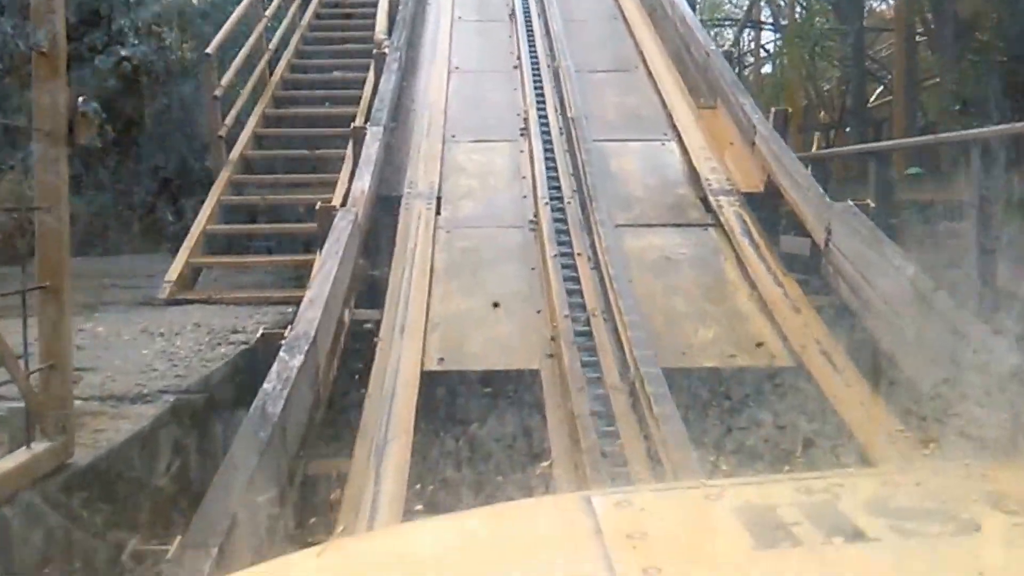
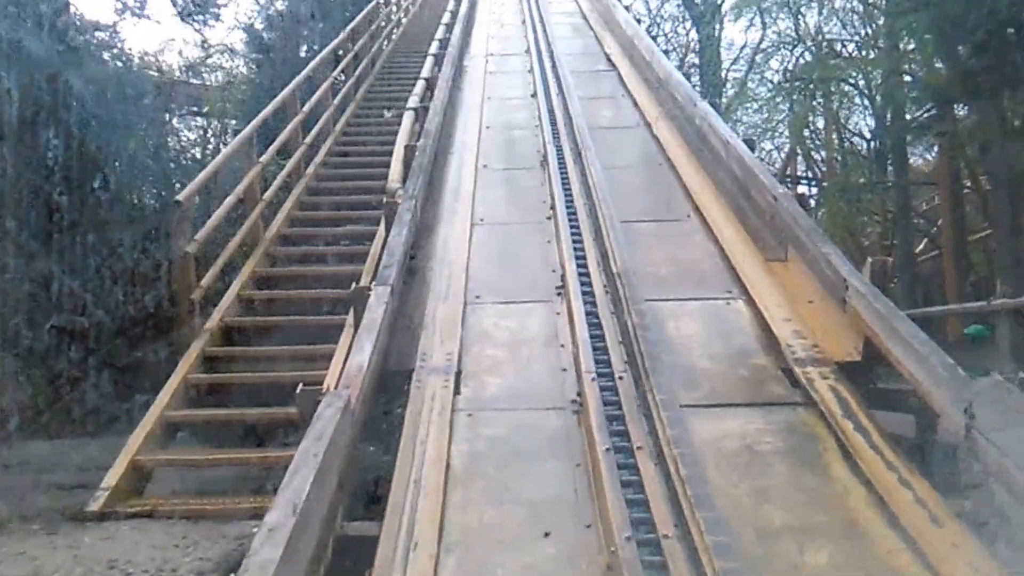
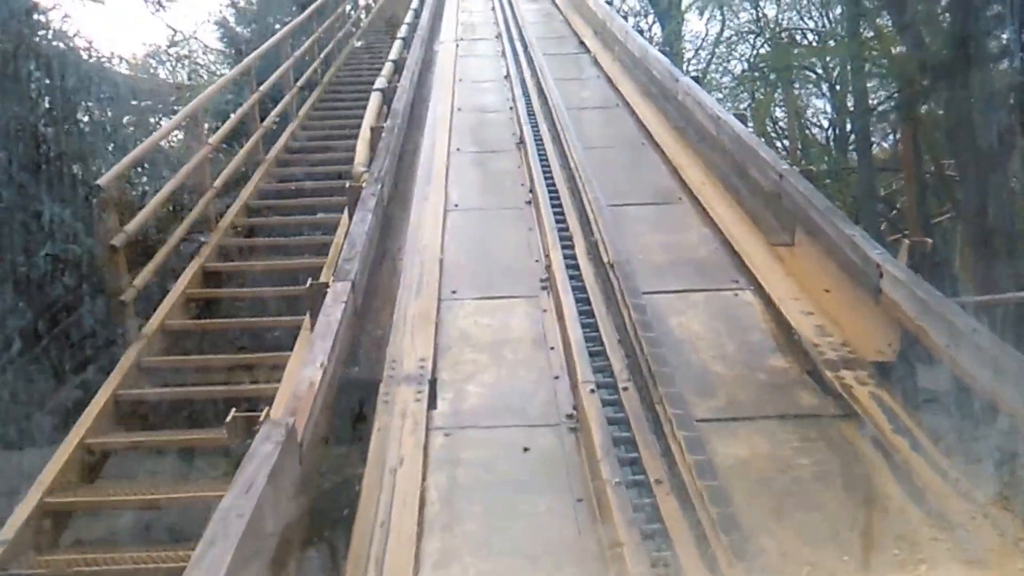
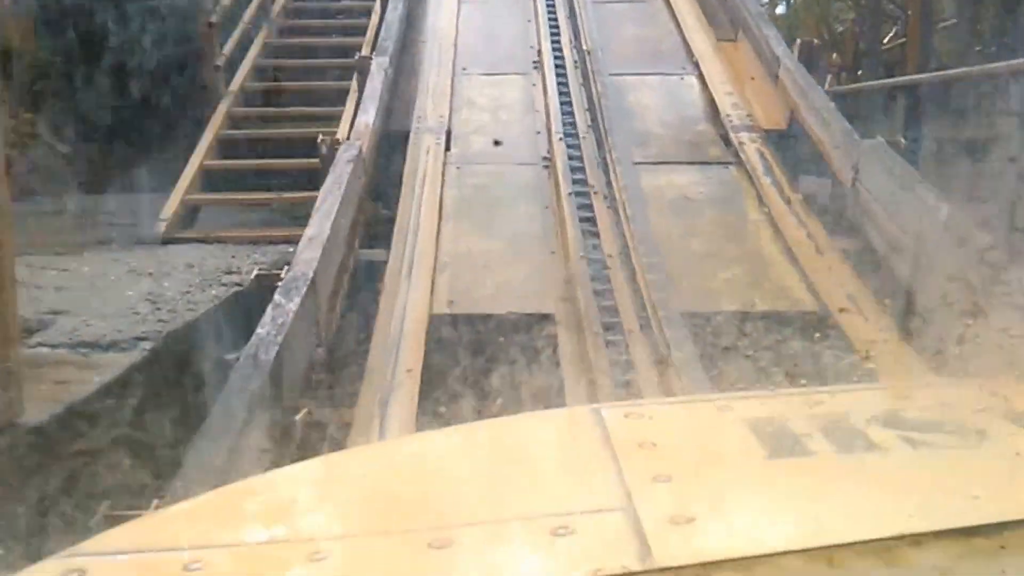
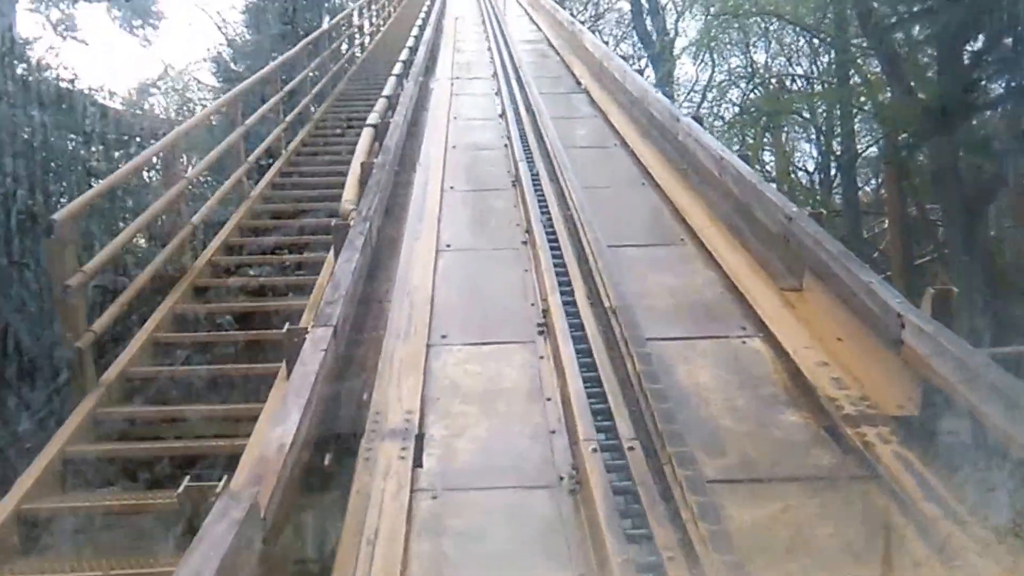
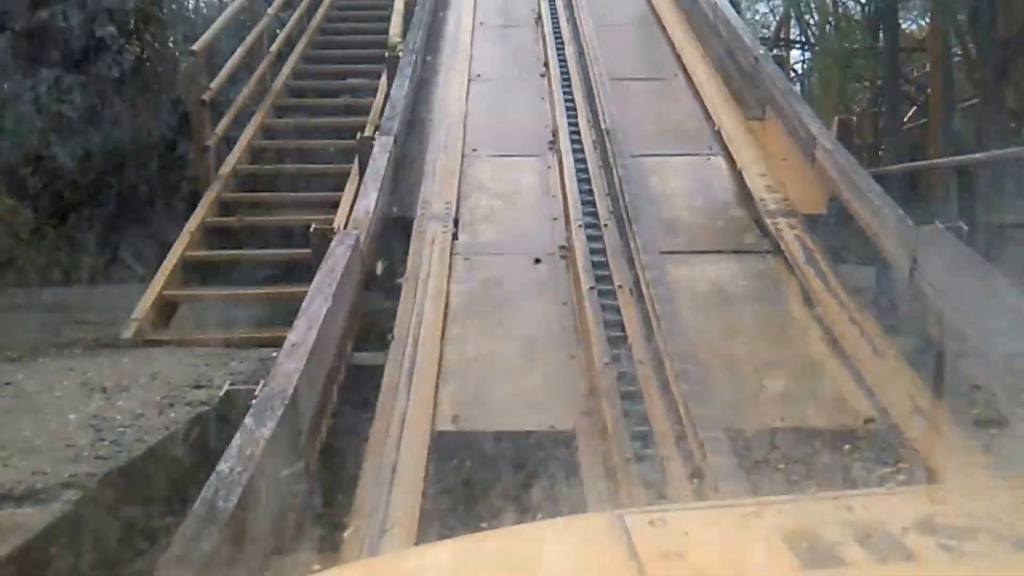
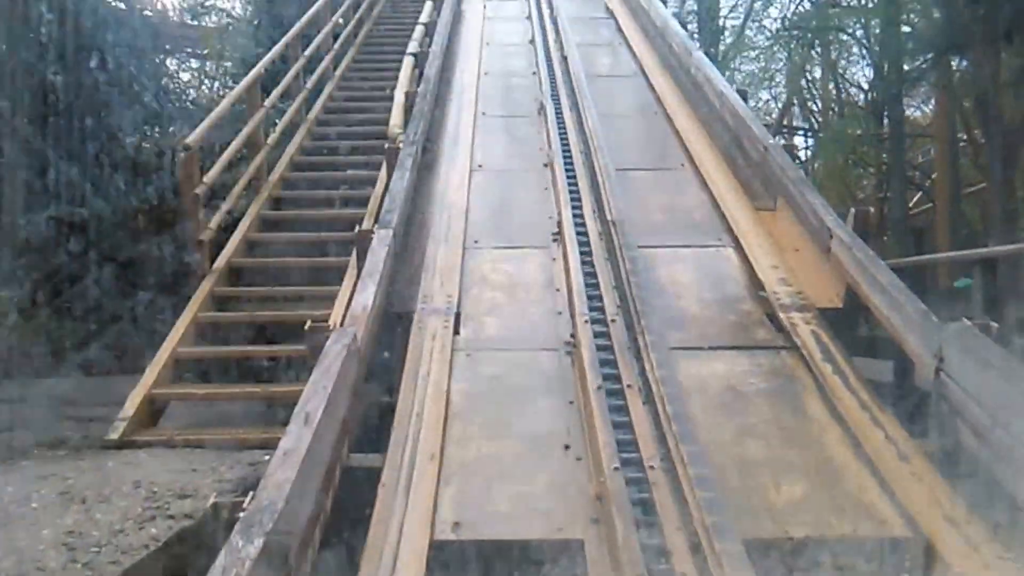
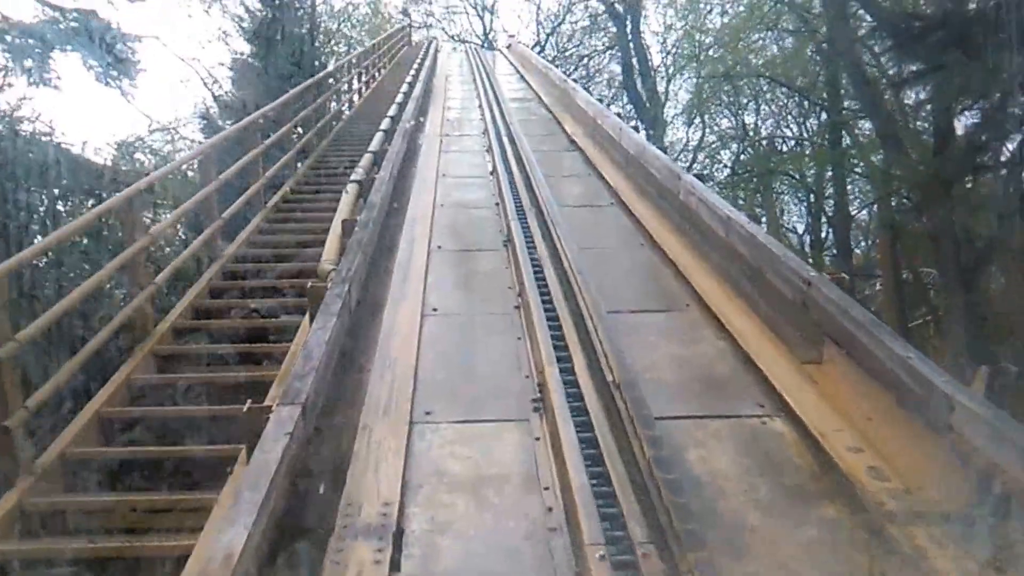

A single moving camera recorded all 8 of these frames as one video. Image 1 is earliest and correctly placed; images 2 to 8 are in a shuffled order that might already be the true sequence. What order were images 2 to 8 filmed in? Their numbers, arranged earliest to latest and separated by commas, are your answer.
4, 6, 7, 2, 3, 5, 8
